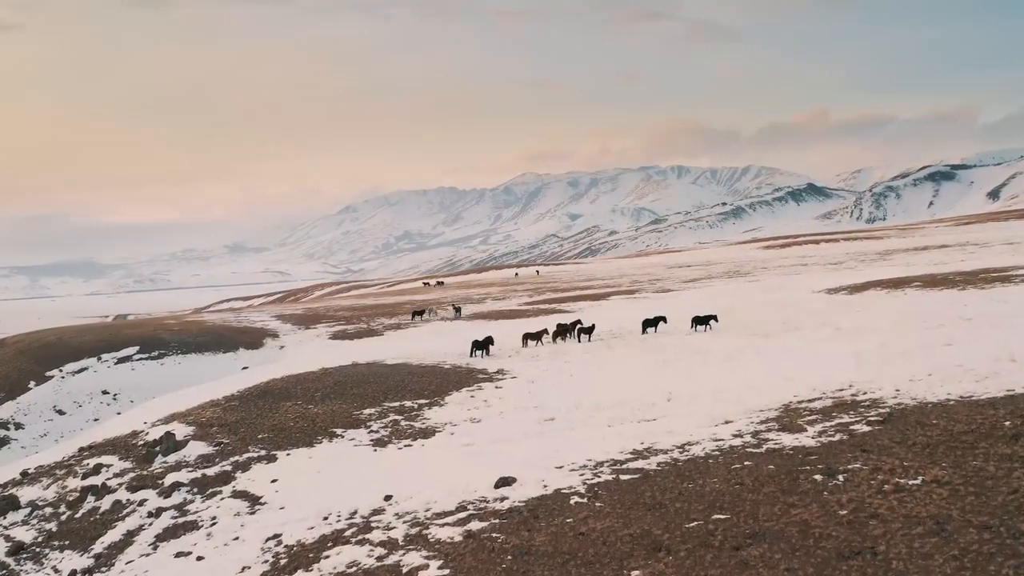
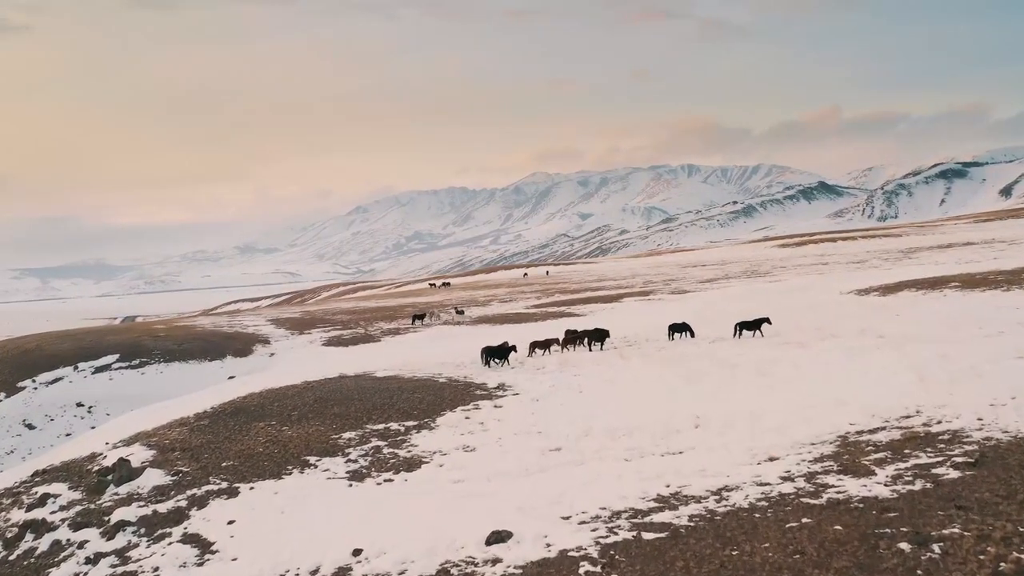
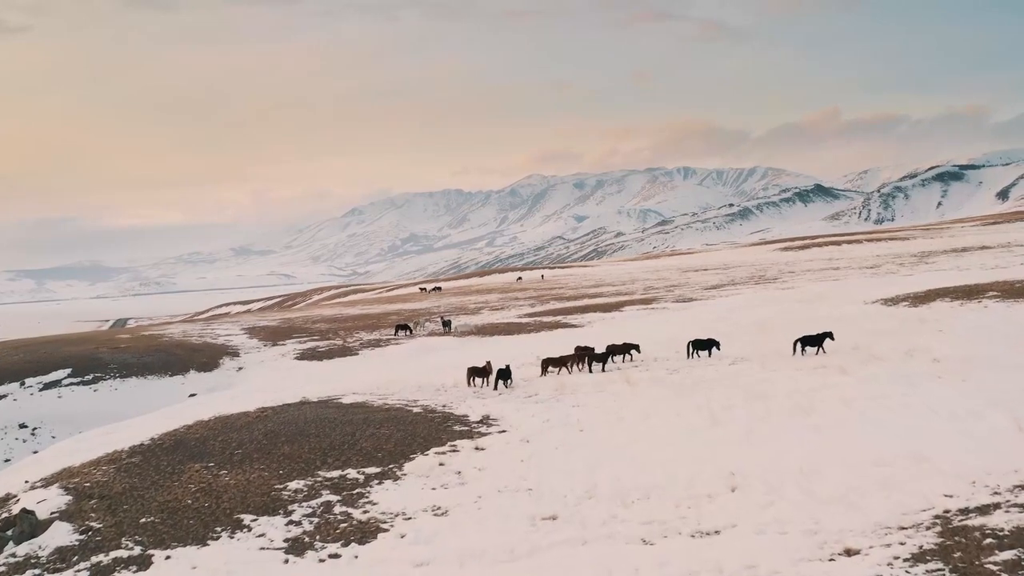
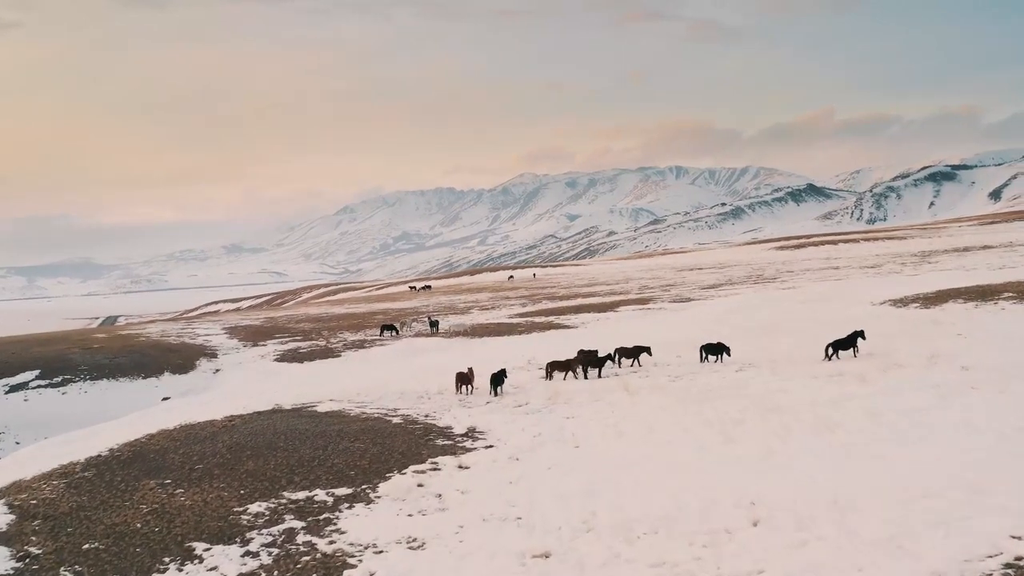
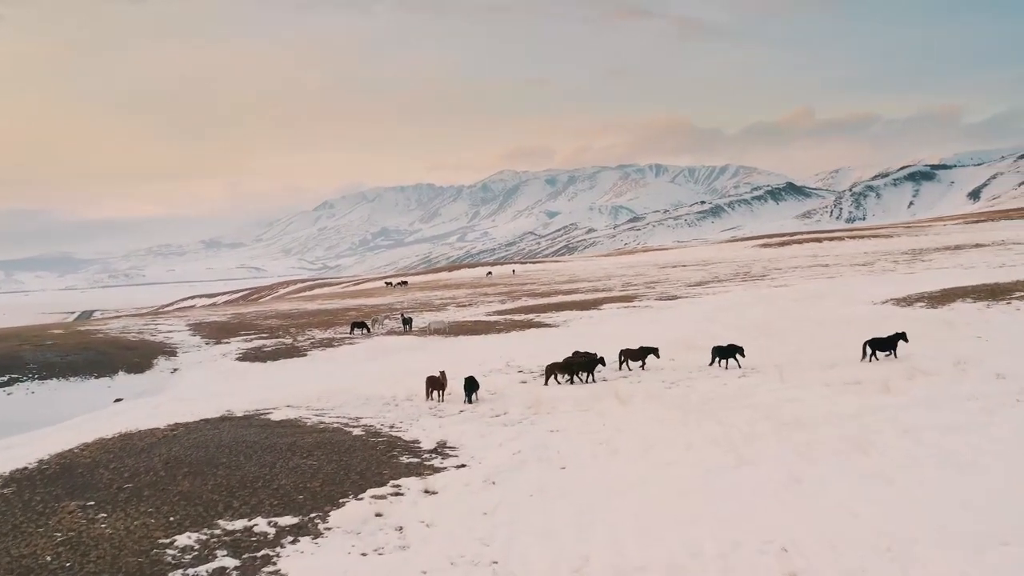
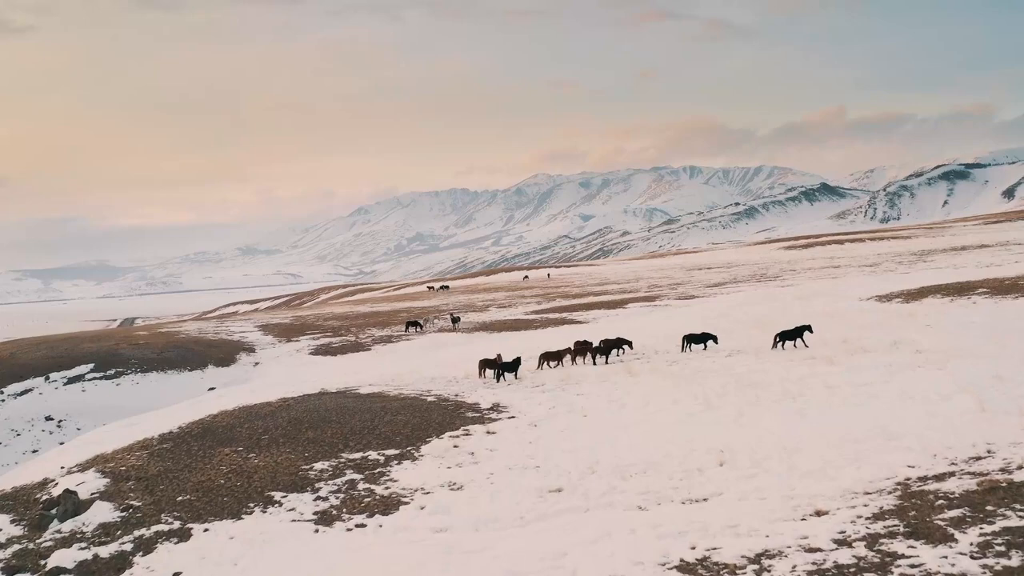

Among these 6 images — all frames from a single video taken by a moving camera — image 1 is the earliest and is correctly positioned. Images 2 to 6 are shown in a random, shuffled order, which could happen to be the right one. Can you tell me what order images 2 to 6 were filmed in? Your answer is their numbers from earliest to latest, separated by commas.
2, 6, 3, 4, 5
